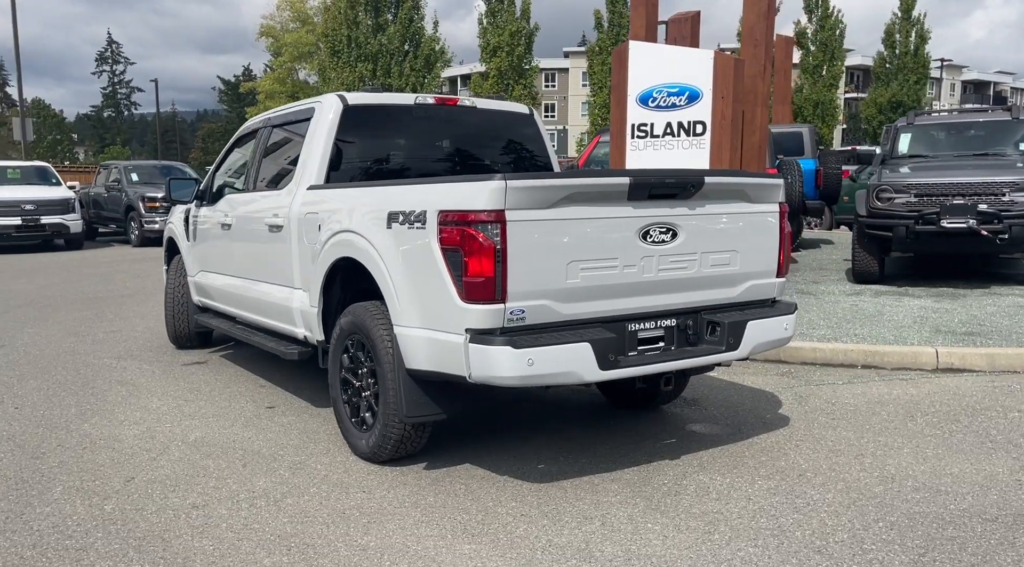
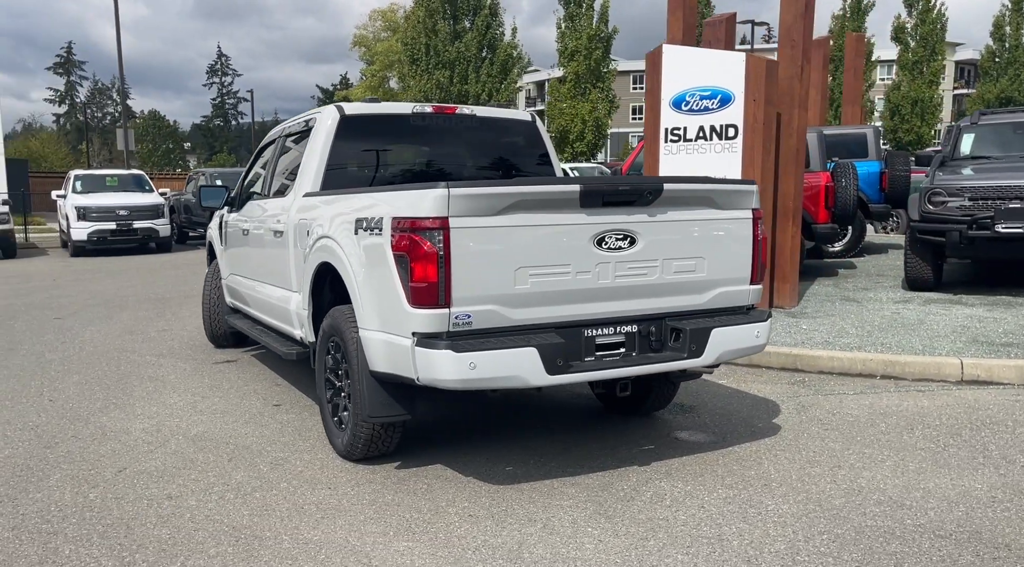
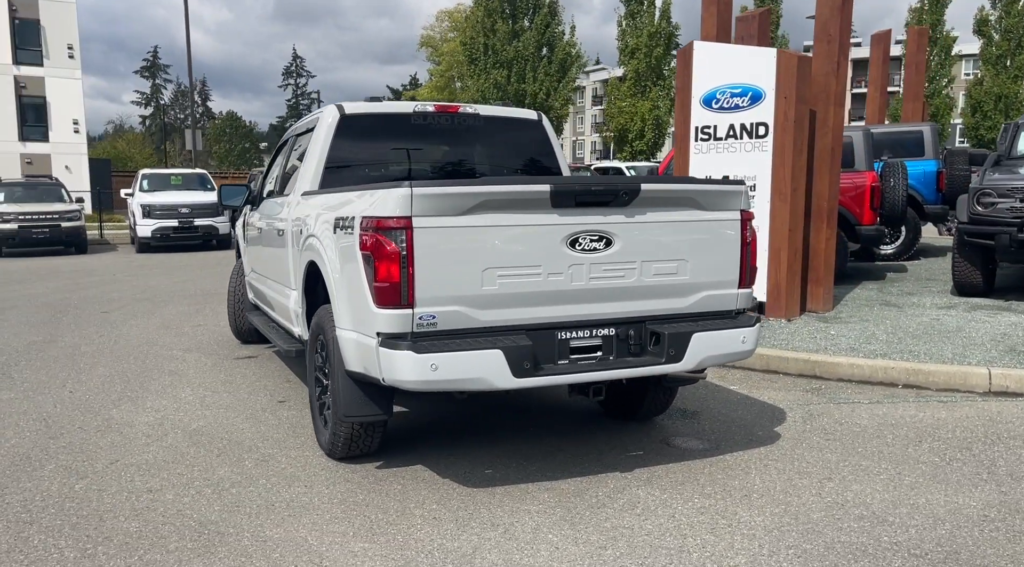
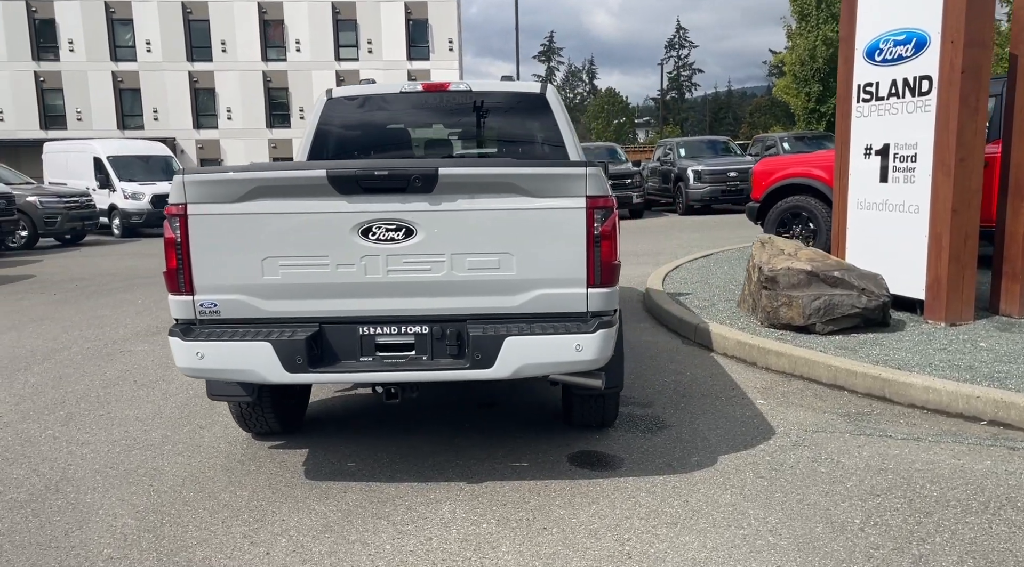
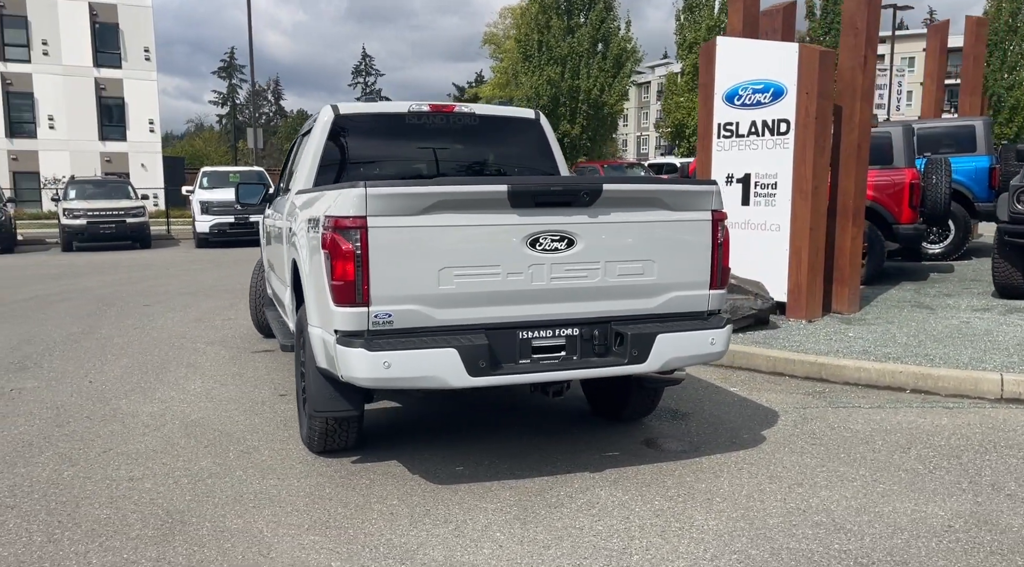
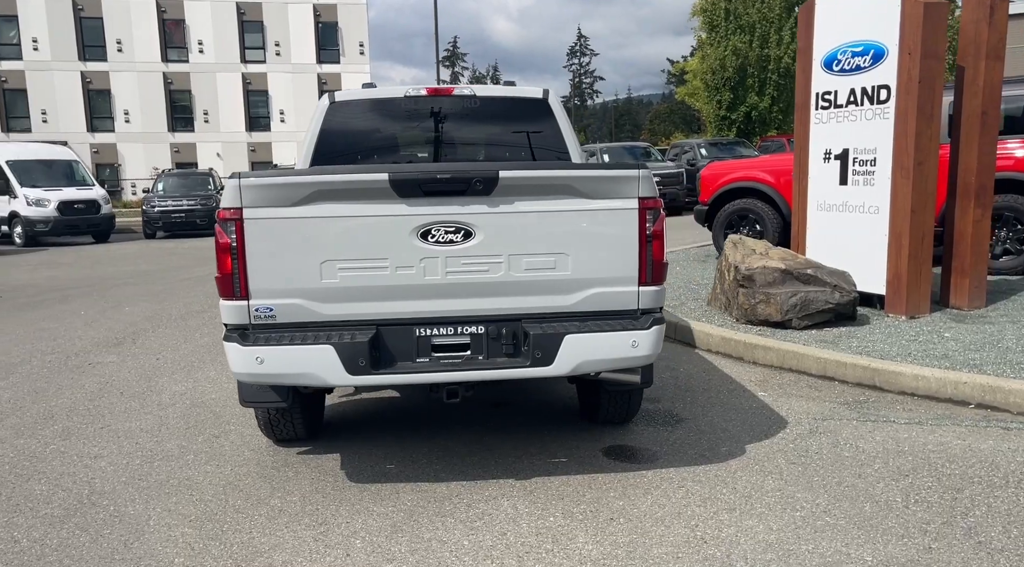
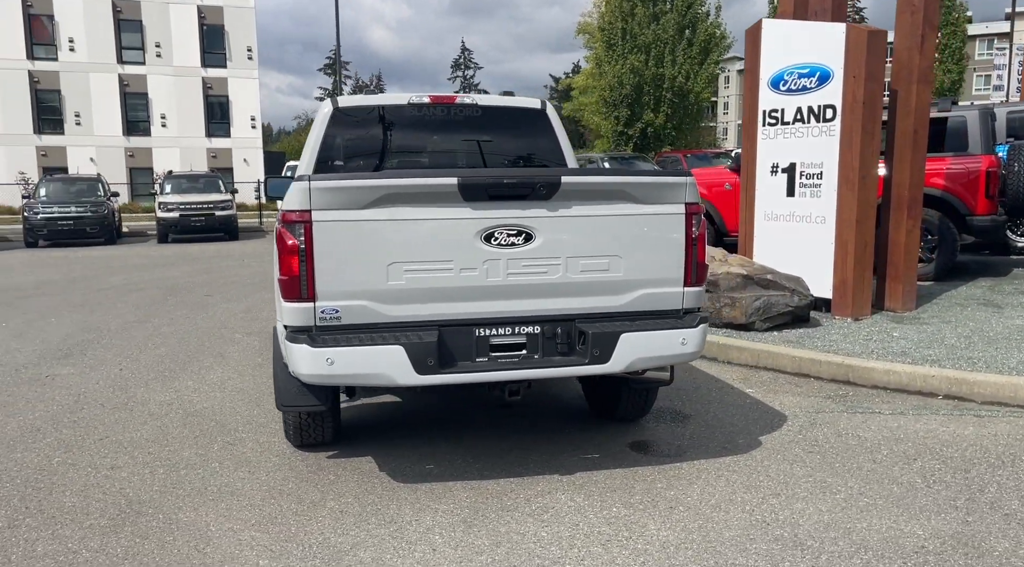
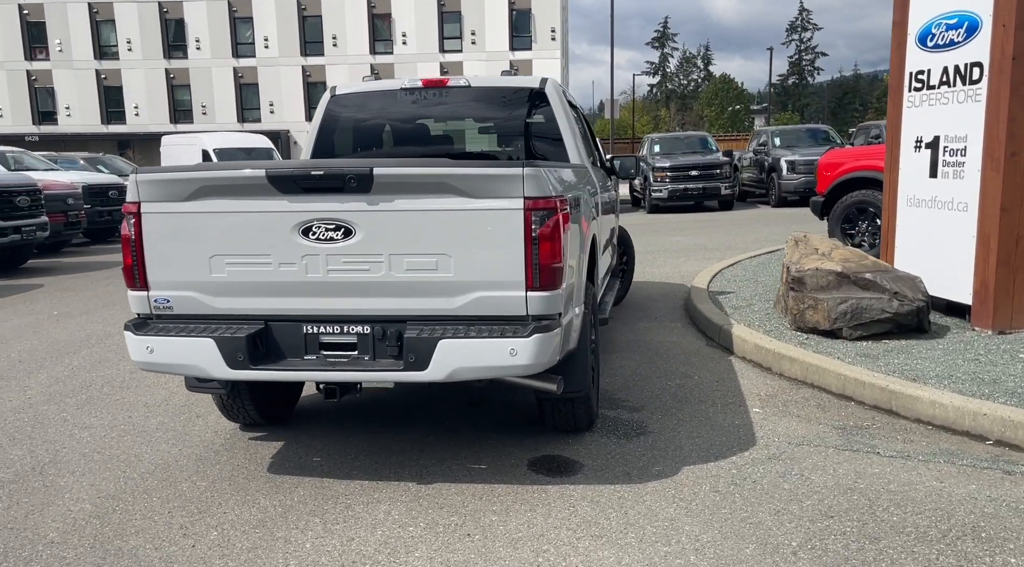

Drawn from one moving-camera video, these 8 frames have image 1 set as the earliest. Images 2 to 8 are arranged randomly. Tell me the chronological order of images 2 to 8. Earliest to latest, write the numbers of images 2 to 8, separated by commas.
2, 3, 5, 7, 6, 4, 8
